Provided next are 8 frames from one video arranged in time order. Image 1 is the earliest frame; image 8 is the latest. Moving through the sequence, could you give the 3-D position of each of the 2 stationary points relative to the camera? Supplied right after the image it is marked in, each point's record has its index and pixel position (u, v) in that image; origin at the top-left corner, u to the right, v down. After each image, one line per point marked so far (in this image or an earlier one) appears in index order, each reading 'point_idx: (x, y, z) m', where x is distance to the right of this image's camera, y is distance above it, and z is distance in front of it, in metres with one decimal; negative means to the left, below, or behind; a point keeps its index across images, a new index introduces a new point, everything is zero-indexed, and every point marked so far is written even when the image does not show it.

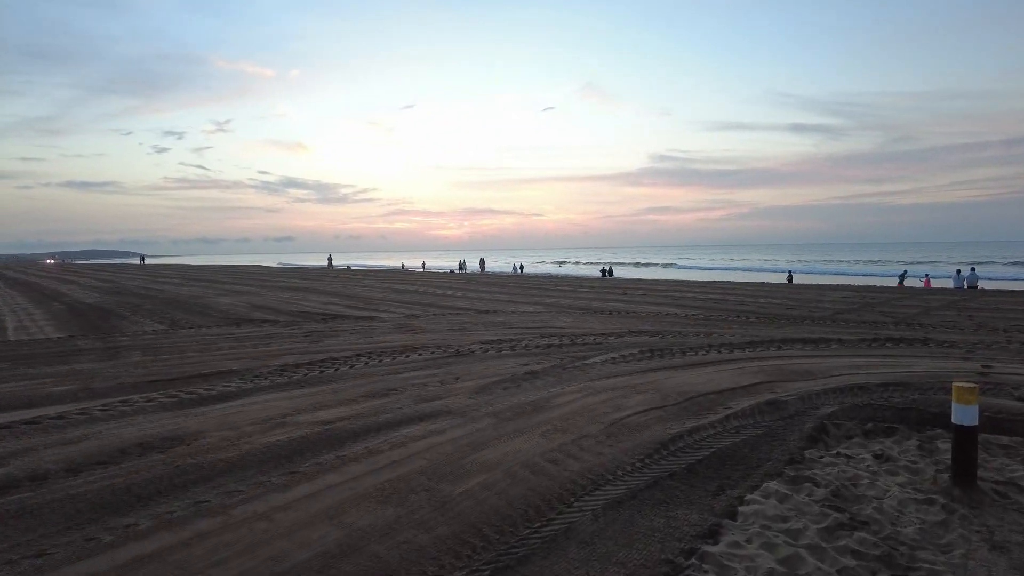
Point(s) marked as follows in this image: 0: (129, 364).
0: (-6.4, -1.3, +10.7) m
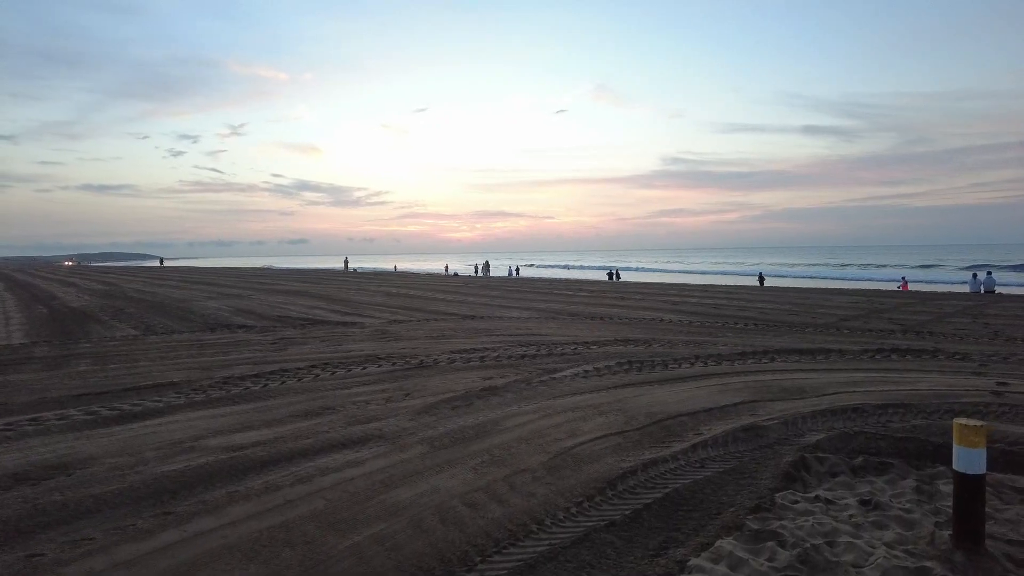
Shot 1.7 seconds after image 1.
0: (-6.9, -1.3, +10.0) m
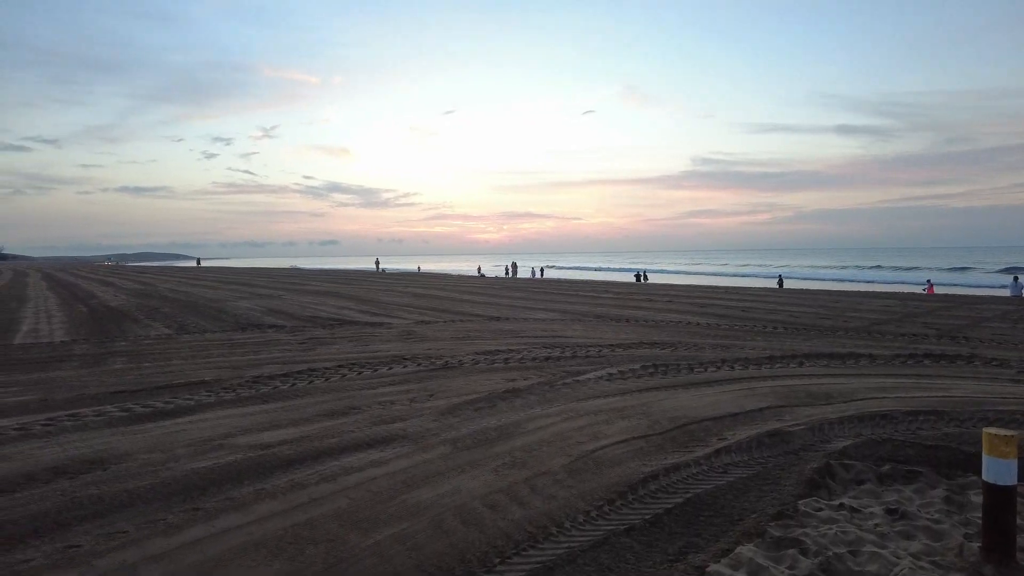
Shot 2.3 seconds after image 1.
0: (-6.5, -1.3, +10.3) m
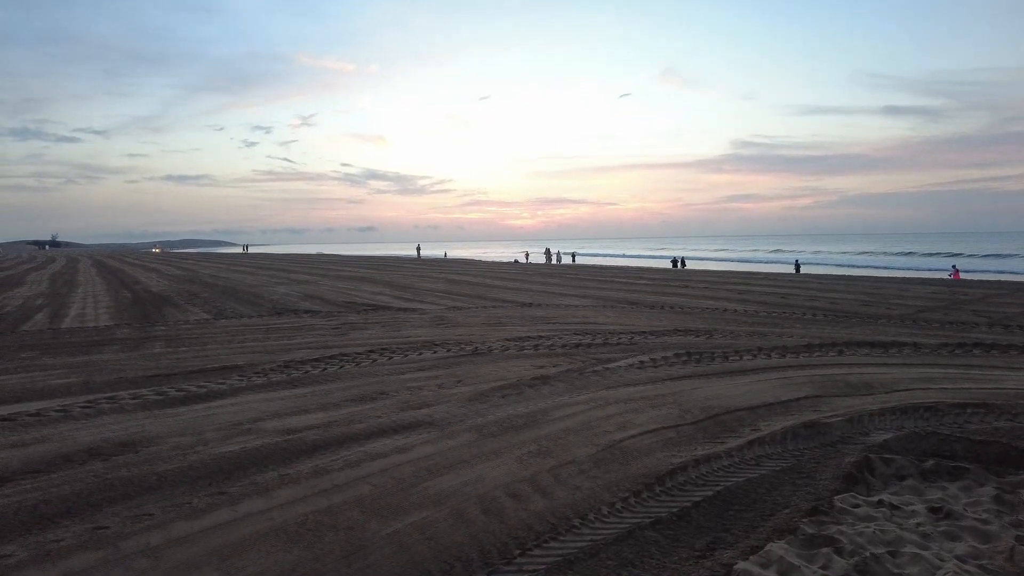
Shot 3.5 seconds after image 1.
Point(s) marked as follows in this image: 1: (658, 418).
0: (-6.0, -1.1, +10.6) m
1: (+1.4, -1.2, +6.1) m
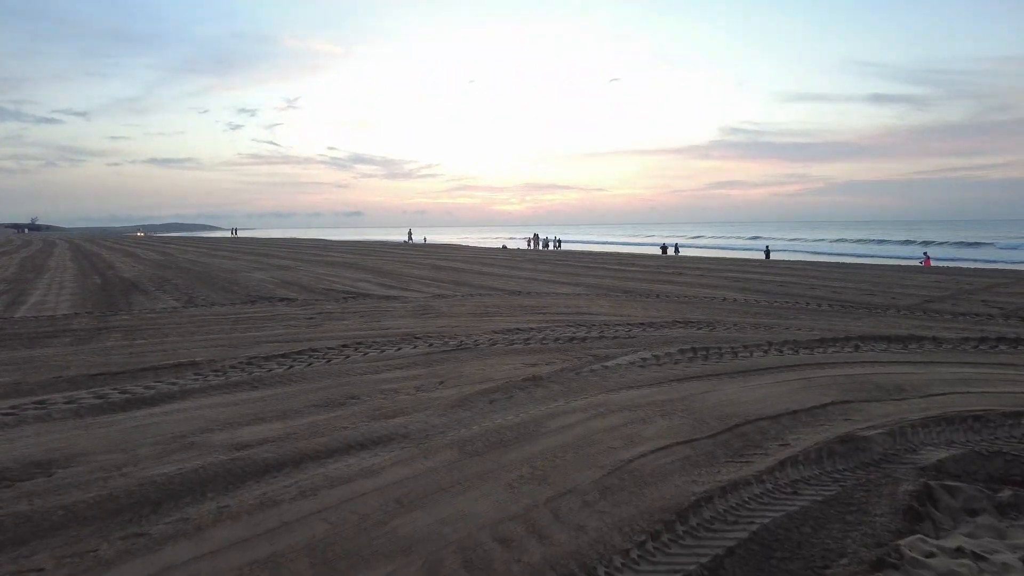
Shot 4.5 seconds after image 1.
0: (-6.2, -0.9, +9.6) m
1: (+1.3, -1.2, +5.3) m
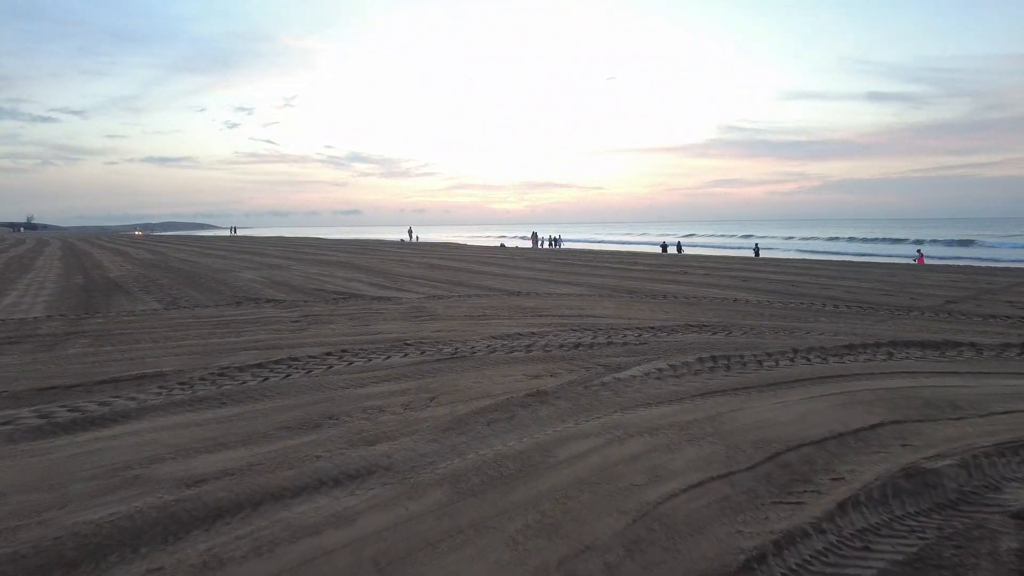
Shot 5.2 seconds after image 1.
0: (-6.2, -0.9, +8.7) m
1: (+1.3, -1.2, +4.5) m
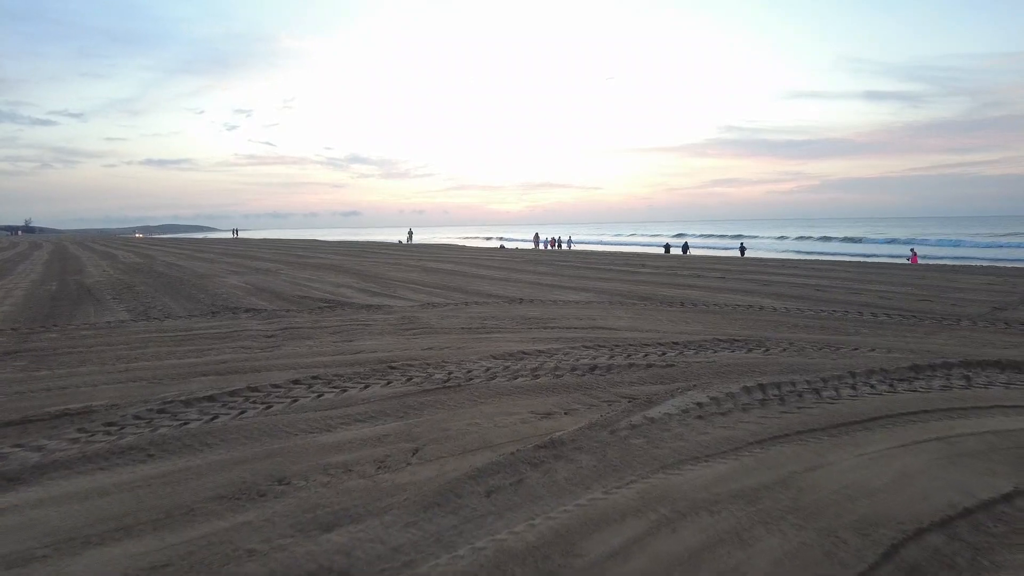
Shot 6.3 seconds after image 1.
0: (-6.2, -1.1, +7.4) m
1: (+1.4, -1.3, +3.1) m
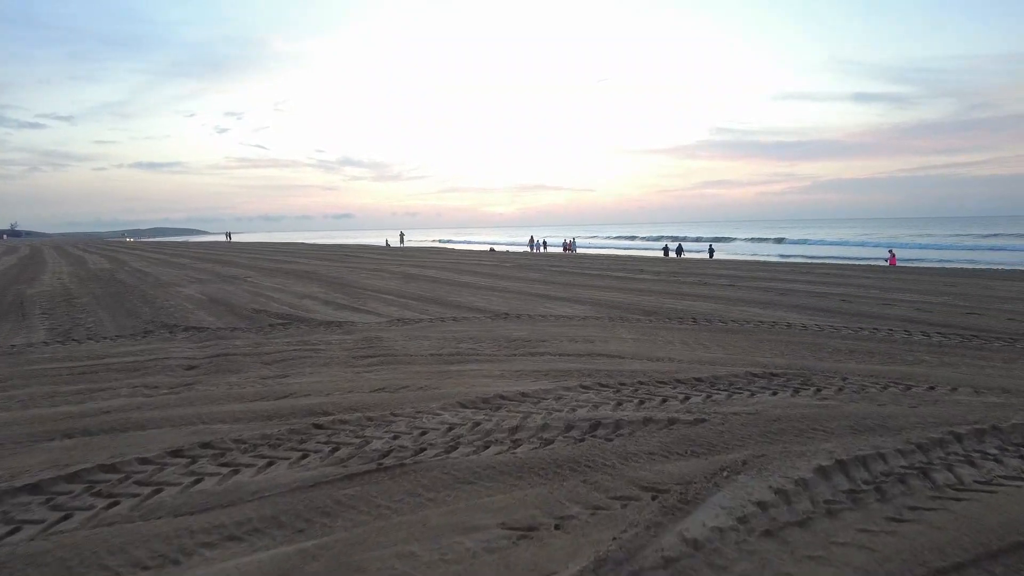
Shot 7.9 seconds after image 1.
0: (-6.4, -1.4, +5.3) m
1: (+1.2, -1.6, +1.1) m
